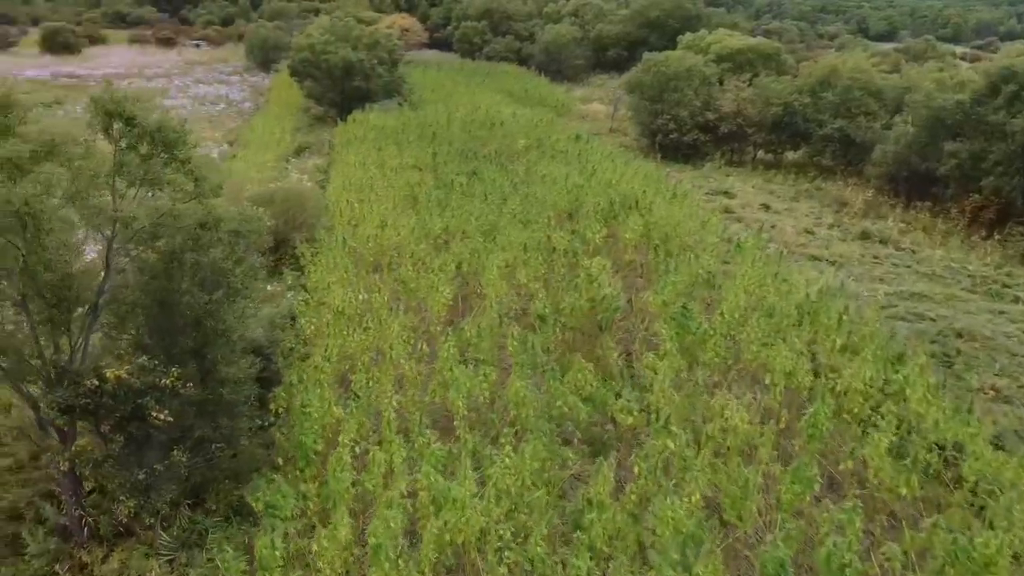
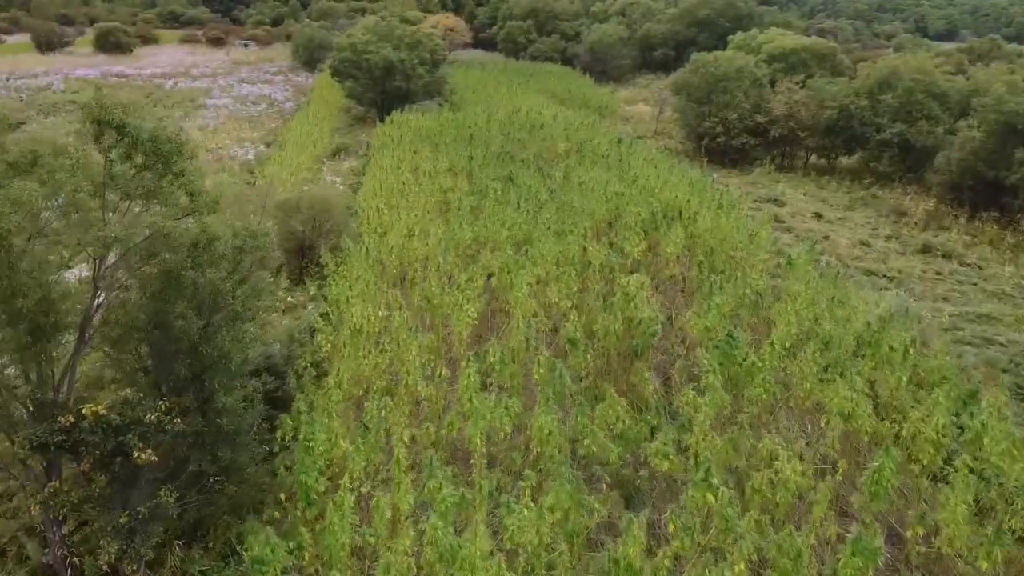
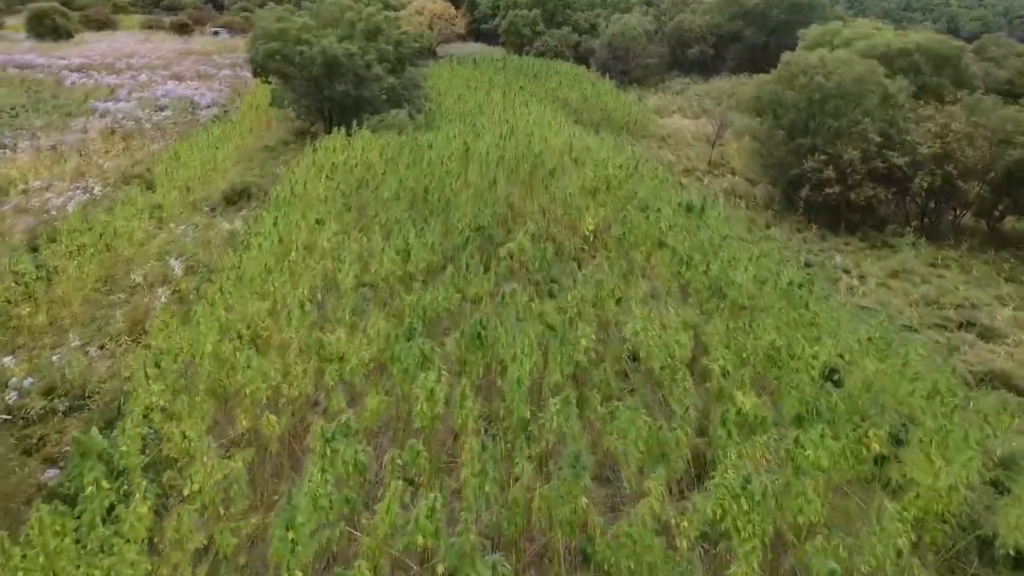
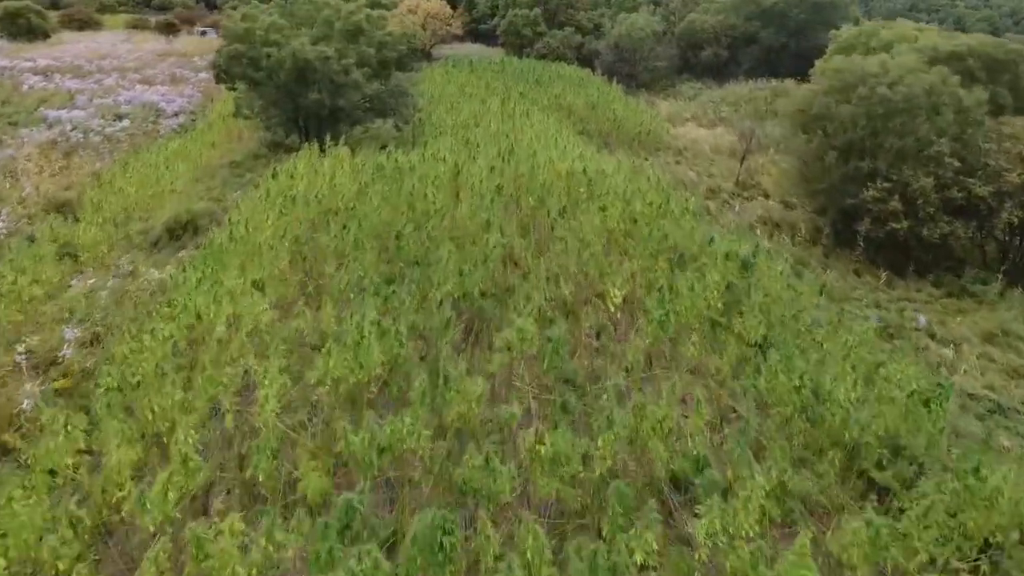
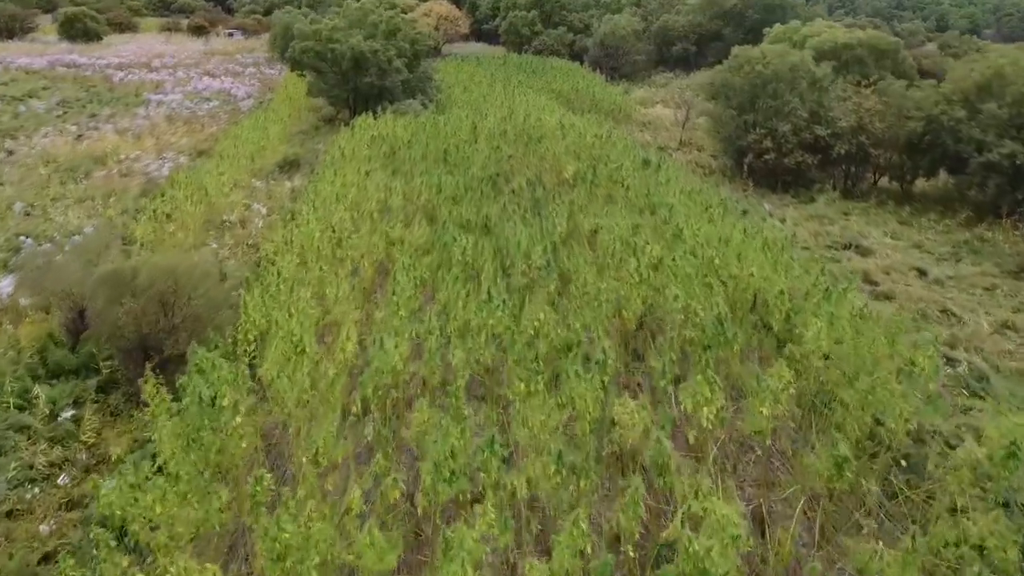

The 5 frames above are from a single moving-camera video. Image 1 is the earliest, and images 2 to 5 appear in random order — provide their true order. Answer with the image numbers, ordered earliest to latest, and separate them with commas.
2, 5, 3, 4
